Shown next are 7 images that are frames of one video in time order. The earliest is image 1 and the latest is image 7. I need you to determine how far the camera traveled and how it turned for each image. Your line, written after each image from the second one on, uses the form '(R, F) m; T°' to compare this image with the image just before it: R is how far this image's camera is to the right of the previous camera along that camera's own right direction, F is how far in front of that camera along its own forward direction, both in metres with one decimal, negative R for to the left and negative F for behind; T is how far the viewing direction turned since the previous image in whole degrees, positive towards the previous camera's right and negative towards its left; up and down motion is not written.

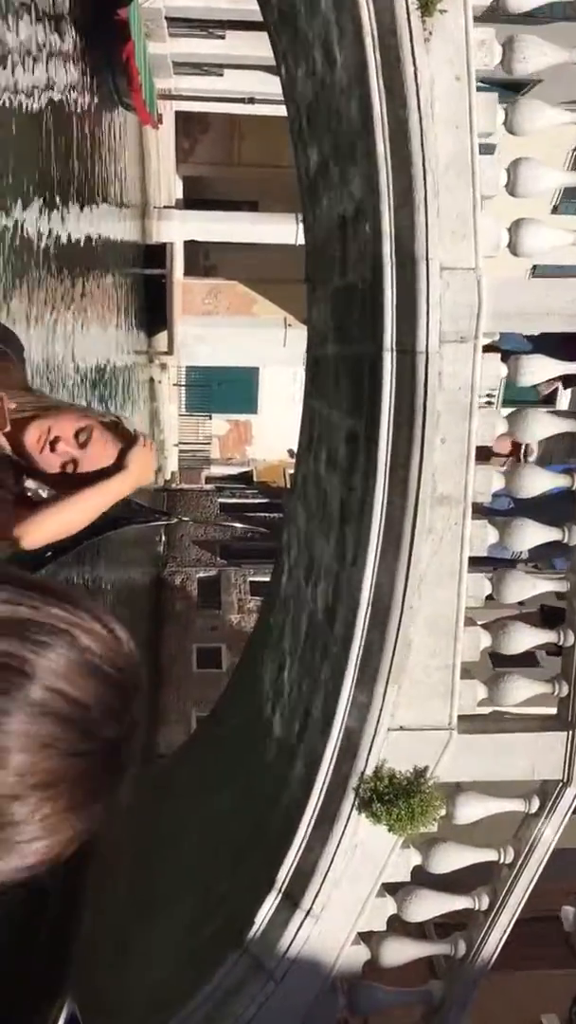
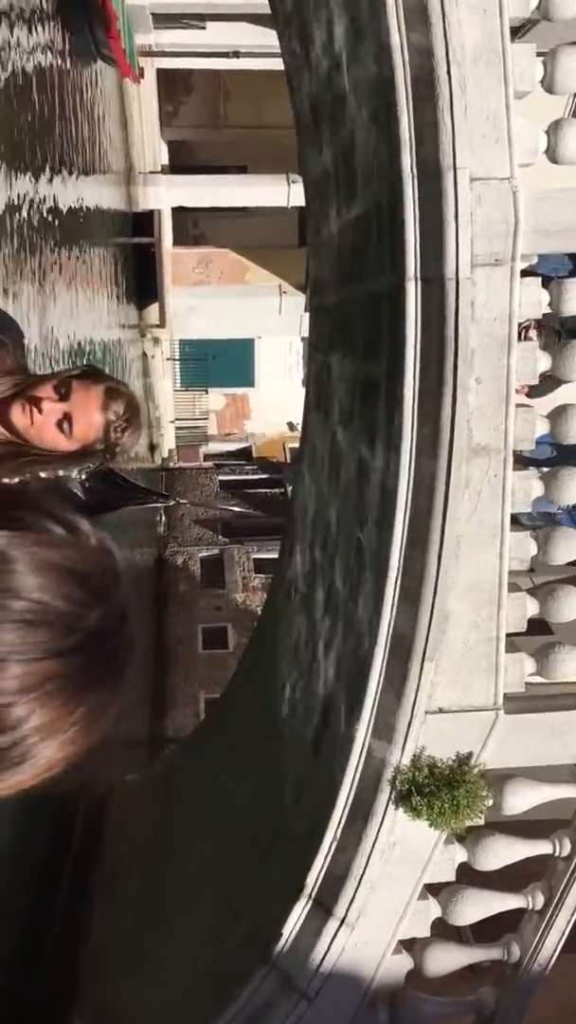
(0.0, +0.4) m; 0°
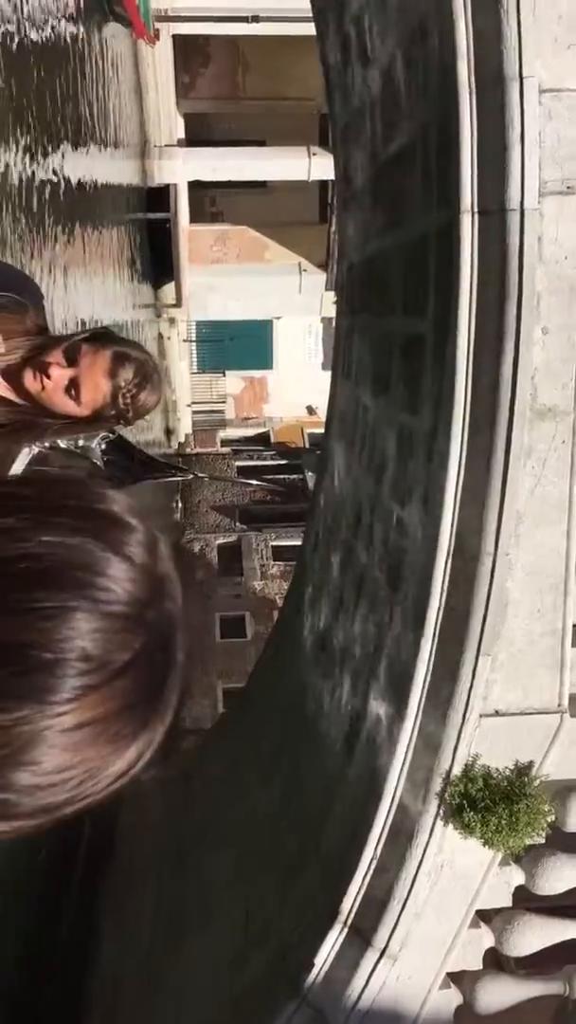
(0.0, +0.4) m; -1°
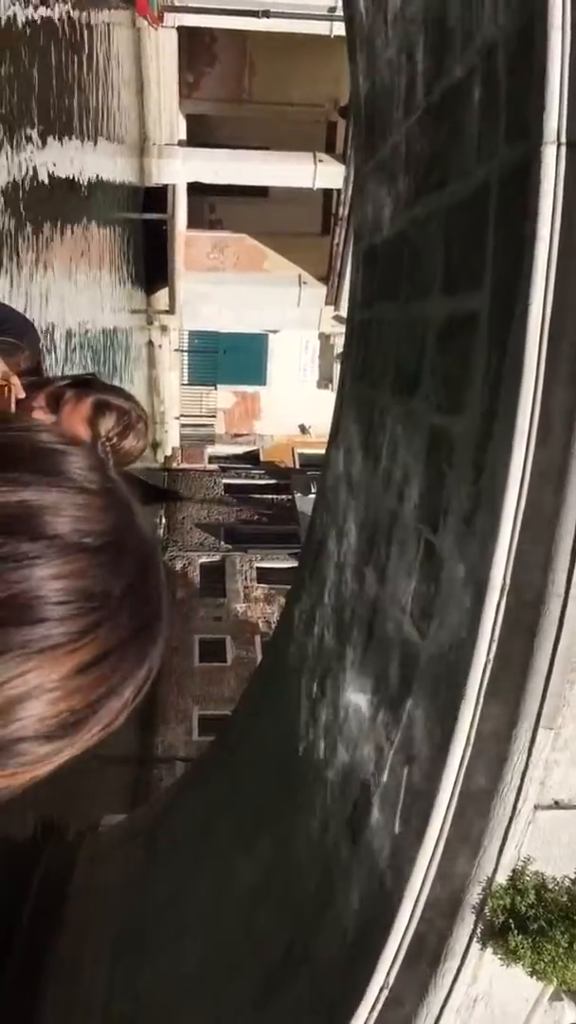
(0.0, +0.6) m; +1°
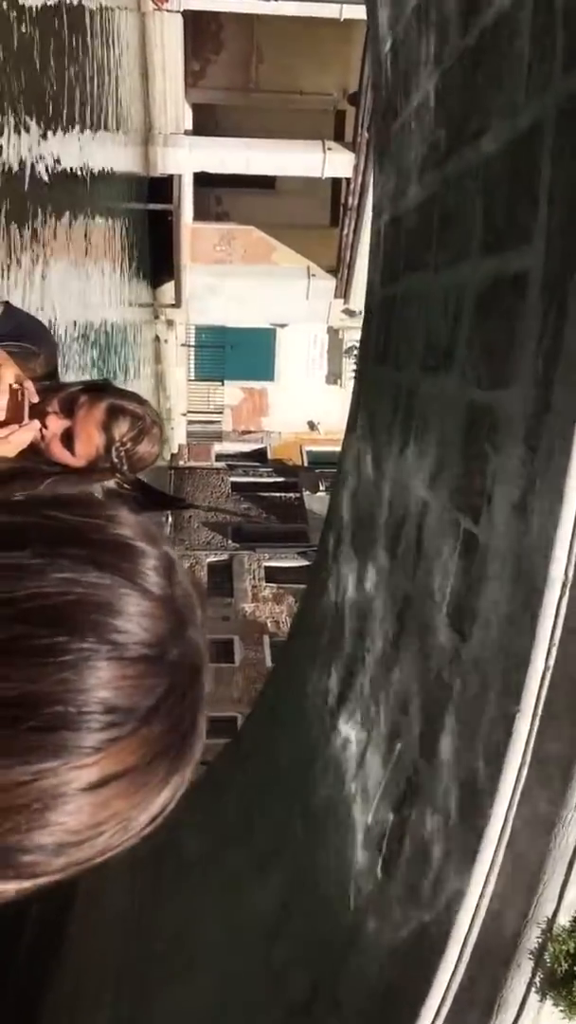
(0.0, +0.2) m; 0°
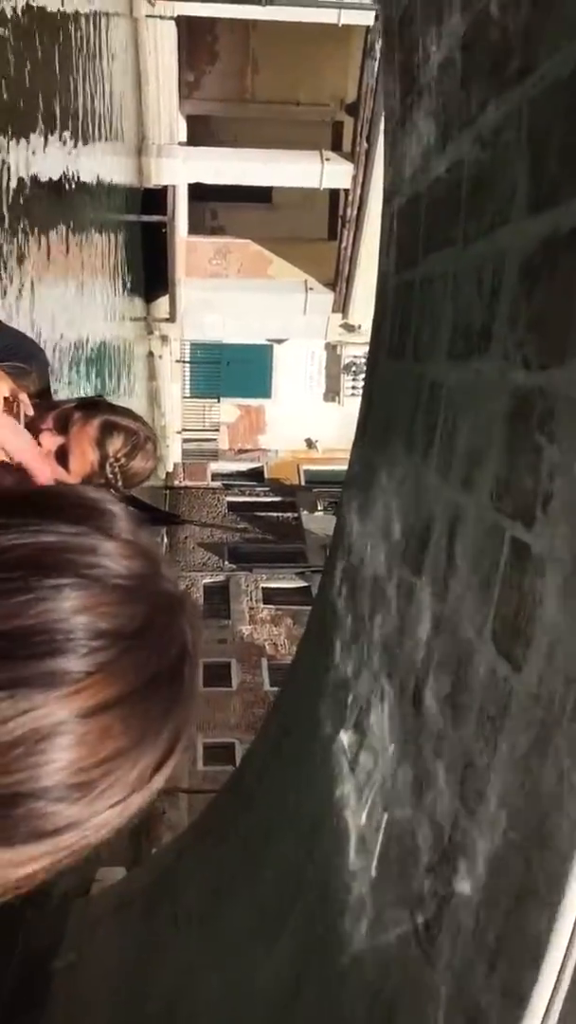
(0.0, +0.3) m; 0°
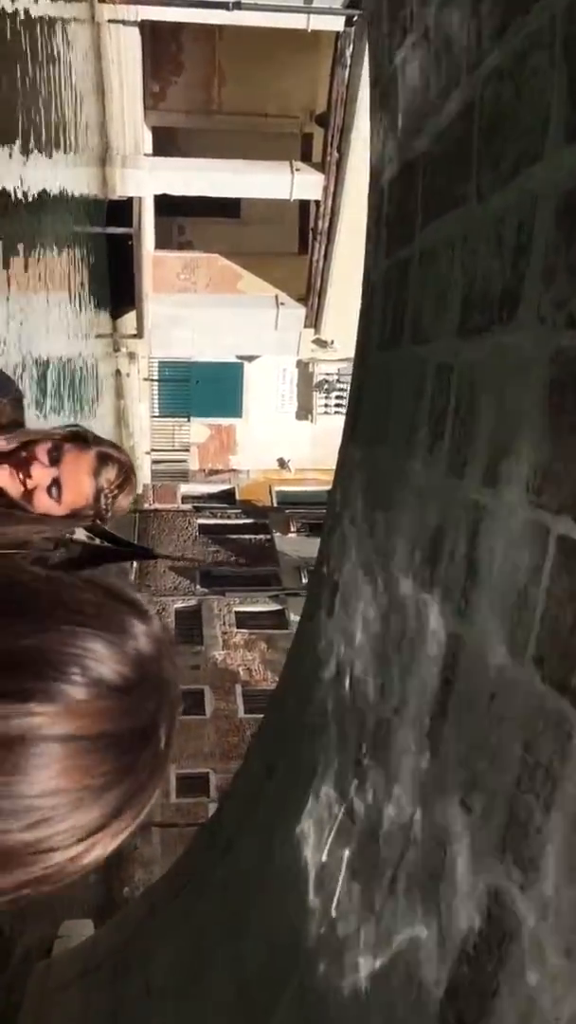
(0.0, +0.3) m; +2°
